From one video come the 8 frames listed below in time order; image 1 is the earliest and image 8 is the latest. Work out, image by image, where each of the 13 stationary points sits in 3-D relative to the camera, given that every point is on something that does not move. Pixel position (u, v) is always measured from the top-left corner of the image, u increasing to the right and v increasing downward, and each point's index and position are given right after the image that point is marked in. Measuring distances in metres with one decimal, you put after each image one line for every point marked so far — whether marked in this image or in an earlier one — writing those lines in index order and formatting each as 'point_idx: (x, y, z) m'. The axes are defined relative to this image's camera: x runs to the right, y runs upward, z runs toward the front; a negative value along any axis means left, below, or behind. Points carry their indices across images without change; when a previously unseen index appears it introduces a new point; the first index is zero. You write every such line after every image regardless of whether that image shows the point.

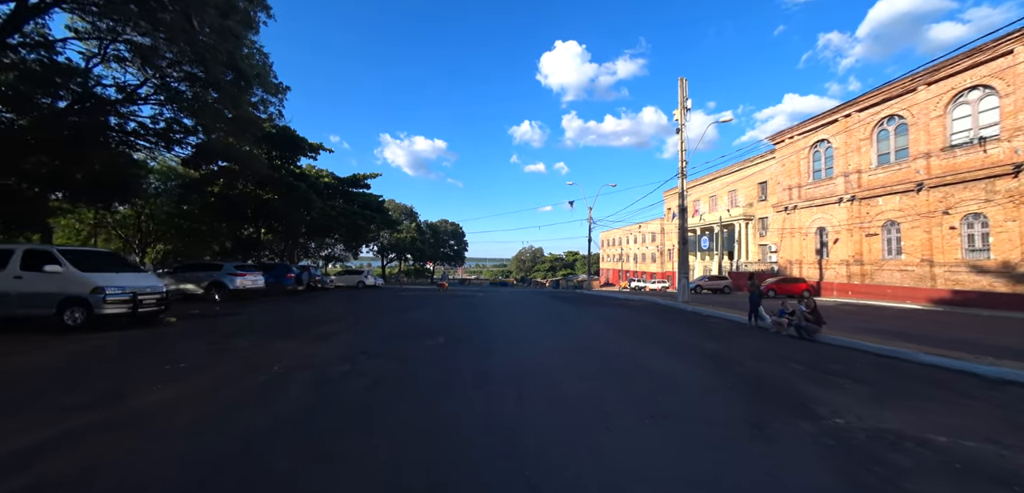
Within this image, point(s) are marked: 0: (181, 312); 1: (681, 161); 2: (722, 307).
0: (-10.4, -2.0, +12.7) m
1: (+7.6, +3.9, +17.4) m
2: (+9.1, -2.7, +17.4) m
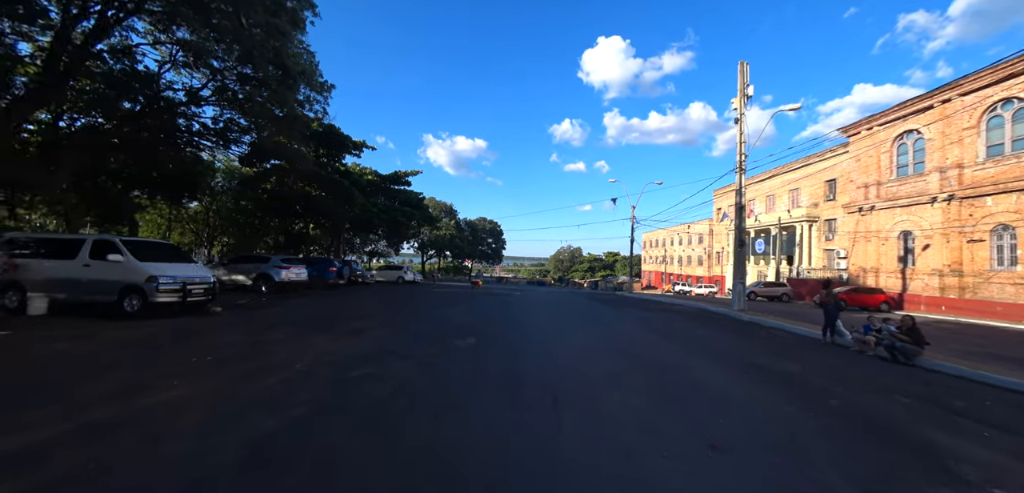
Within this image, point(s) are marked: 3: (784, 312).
0: (-9.2, -1.8, +13.1) m
1: (+9.2, +3.8, +16.0) m
2: (+10.7, -2.8, +15.8) m
3: (+11.8, -3.0, +17.6) m
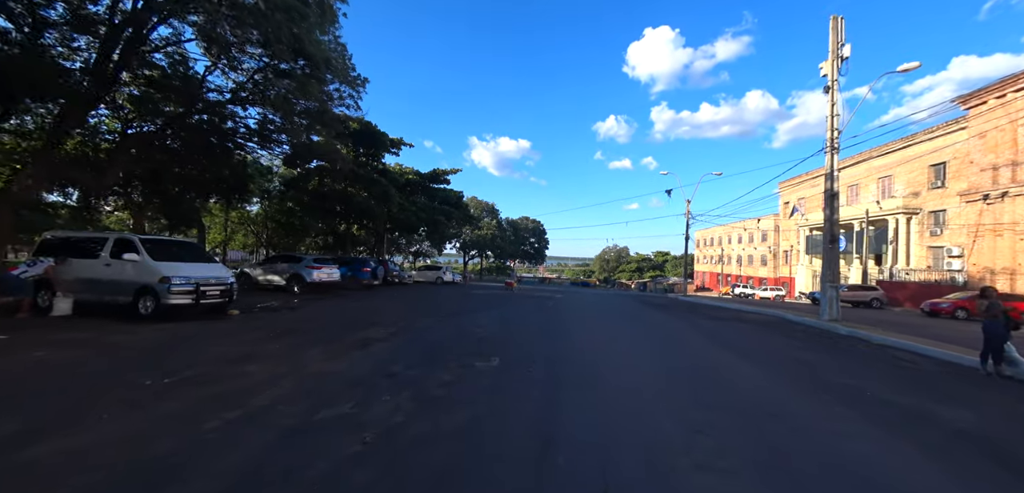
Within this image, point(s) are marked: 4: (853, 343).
0: (-8.0, -1.8, +12.5) m
1: (+10.6, +3.9, +13.4) m
2: (+12.1, -2.7, +13.1) m
3: (+13.5, -2.9, +14.7) m
4: (+8.3, -2.4, +9.9) m
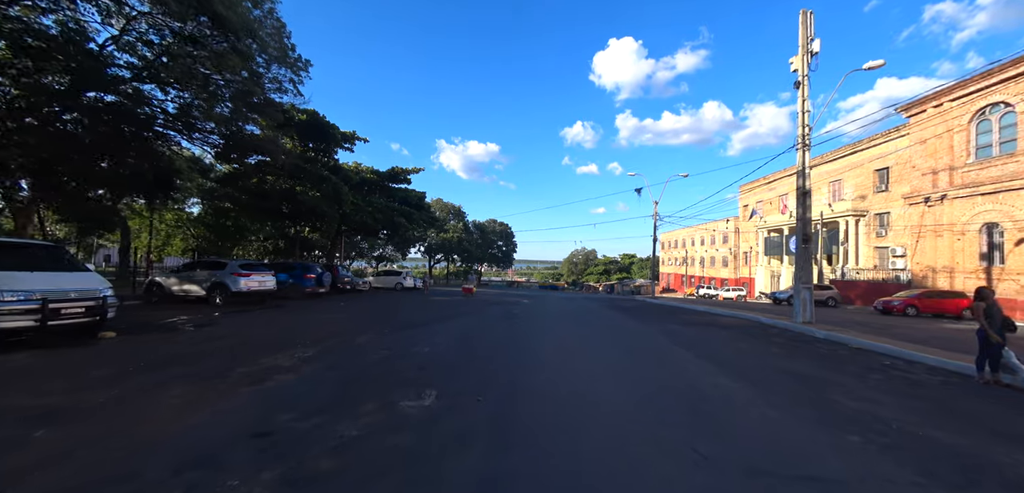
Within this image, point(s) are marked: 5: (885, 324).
0: (-9.1, -1.9, +10.5) m
1: (+9.3, +3.9, +12.9) m
2: (+10.9, -2.7, +12.7) m
3: (+12.1, -2.9, +14.4) m
4: (+7.3, -2.3, +9.2) m
5: (+15.7, -3.3, +17.1) m
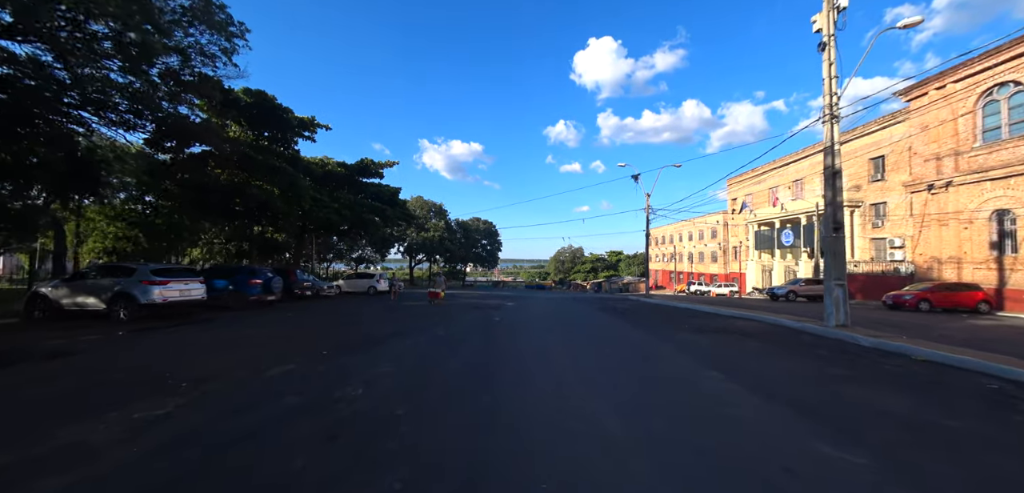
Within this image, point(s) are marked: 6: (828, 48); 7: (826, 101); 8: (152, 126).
0: (-9.5, -1.9, +8.0) m
1: (+8.7, +4.2, +11.1) m
2: (+10.4, -2.4, +10.9) m
3: (+11.6, -2.5, +12.6) m
4: (+7.0, -2.1, +7.2) m
5: (+15.0, -2.9, +15.5) m
6: (+8.7, +5.5, +11.1) m
7: (+8.6, +4.0, +11.1) m
8: (-12.4, +4.3, +13.7) m
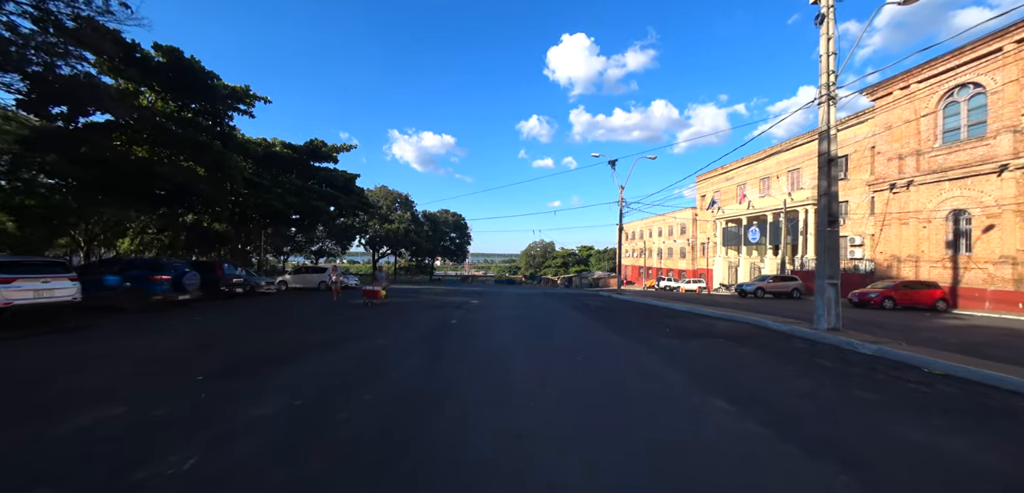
0: (-10.3, -1.7, +5.8) m
1: (+7.8, +4.3, +10.0) m
2: (+9.4, -2.3, +10.1) m
3: (+10.4, -2.4, +11.9) m
4: (+6.2, -2.0, +6.2) m
5: (+13.7, -2.8, +15.0) m
6: (+7.8, +5.6, +10.1) m
7: (+7.7, +4.1, +10.0) m
8: (-13.4, +4.7, +11.1) m
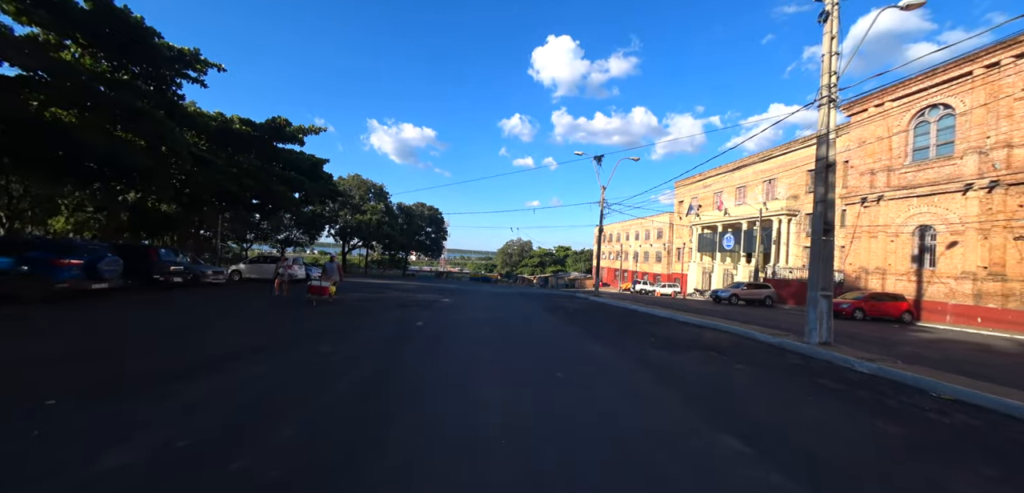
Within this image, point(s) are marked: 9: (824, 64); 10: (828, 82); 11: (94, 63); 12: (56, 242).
0: (-10.6, -1.2, +4.2) m
1: (+7.4, +4.1, +9.5) m
2: (+8.7, -2.6, +9.6) m
3: (+9.6, -2.7, +11.5) m
4: (+5.8, -2.2, +5.5) m
5: (+12.7, -3.2, +14.7) m
6: (+7.4, +5.4, +9.5) m
7: (+7.3, +3.9, +9.5) m
8: (-13.8, +5.4, +9.3) m
9: (+7.3, +4.3, +9.4) m
10: (+7.3, +3.8, +9.3) m
11: (-14.5, +6.4, +14.1) m
12: (-11.5, +0.2, +9.6) m
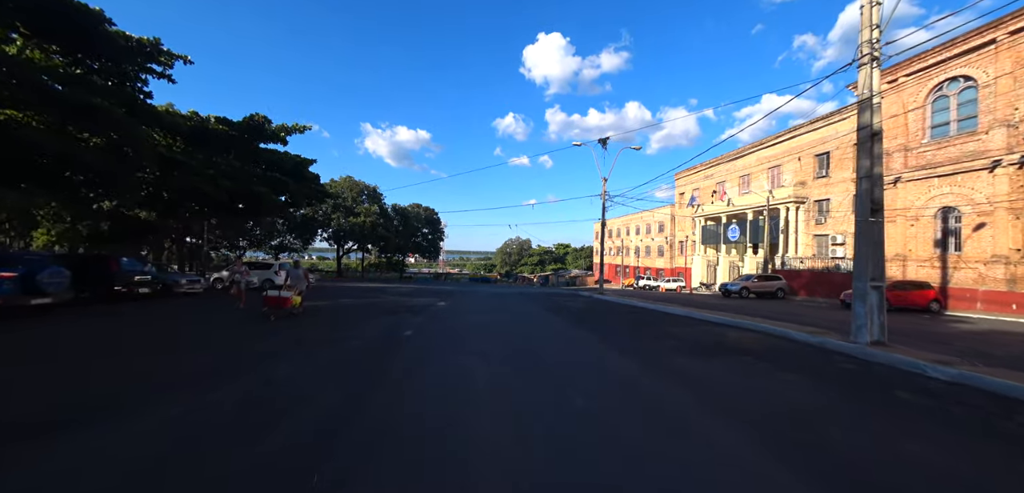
0: (-10.6, -1.4, +2.9) m
1: (+7.3, +4.4, +8.2) m
2: (+8.8, -2.2, +8.4) m
3: (+9.7, -2.3, +10.3) m
4: (+5.9, -1.9, +4.3) m
5: (+12.8, -2.7, +13.5) m
6: (+7.3, +5.7, +8.2) m
7: (+7.2, +4.2, +8.2) m
8: (-14.0, +5.0, +8.0) m
9: (+7.2, +4.6, +8.2) m
10: (+7.2, +4.1, +8.1) m
11: (-14.8, +6.0, +12.8) m
12: (-11.5, -0.1, +8.3) m
